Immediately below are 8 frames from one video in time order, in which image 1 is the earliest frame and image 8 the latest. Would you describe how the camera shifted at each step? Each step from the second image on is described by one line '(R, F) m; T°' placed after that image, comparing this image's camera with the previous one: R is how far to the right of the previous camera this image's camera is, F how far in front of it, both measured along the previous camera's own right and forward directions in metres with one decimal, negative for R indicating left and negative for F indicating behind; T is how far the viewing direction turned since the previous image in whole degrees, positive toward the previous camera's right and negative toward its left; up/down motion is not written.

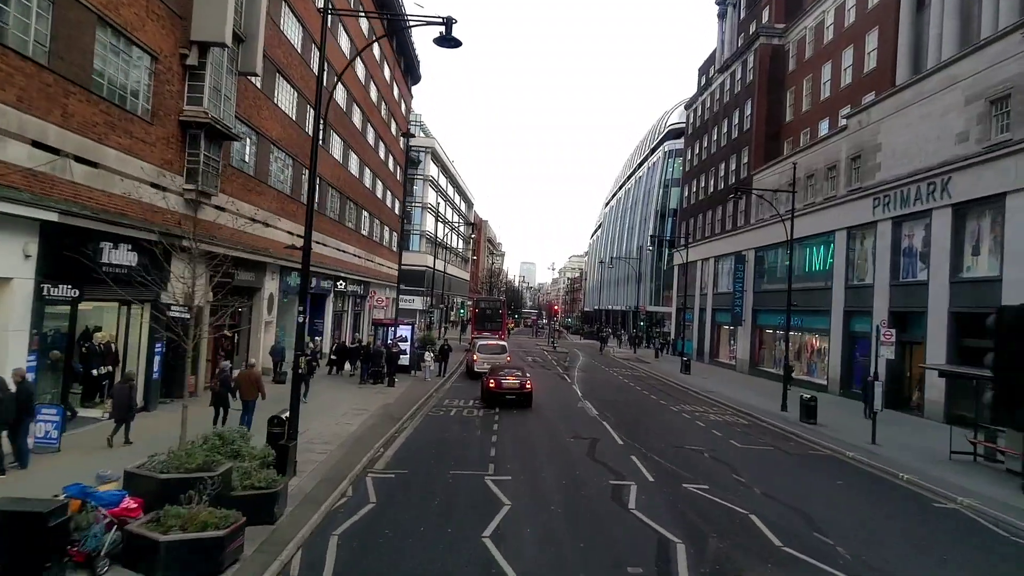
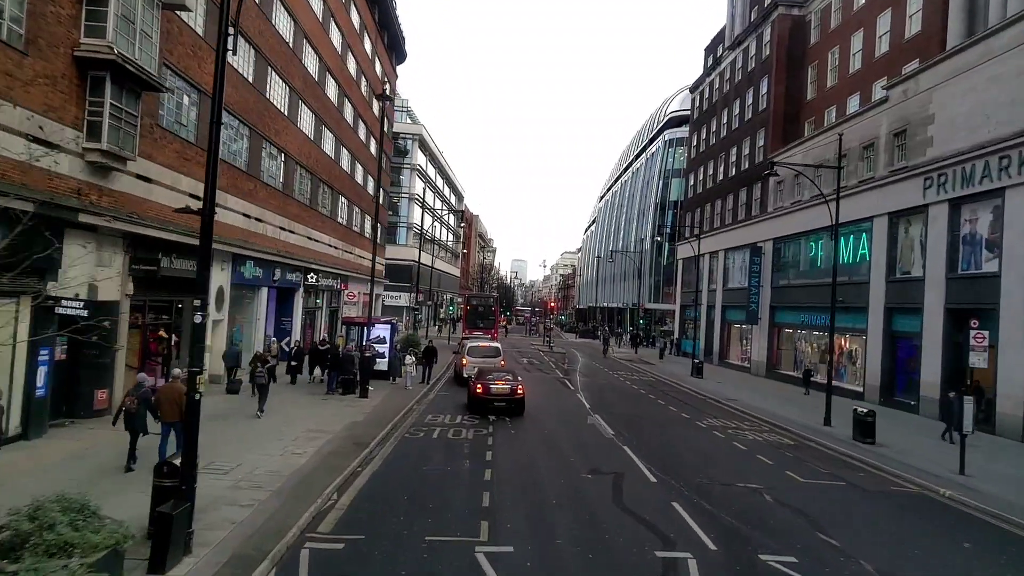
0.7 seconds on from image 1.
(-0.1, +4.0) m; +1°
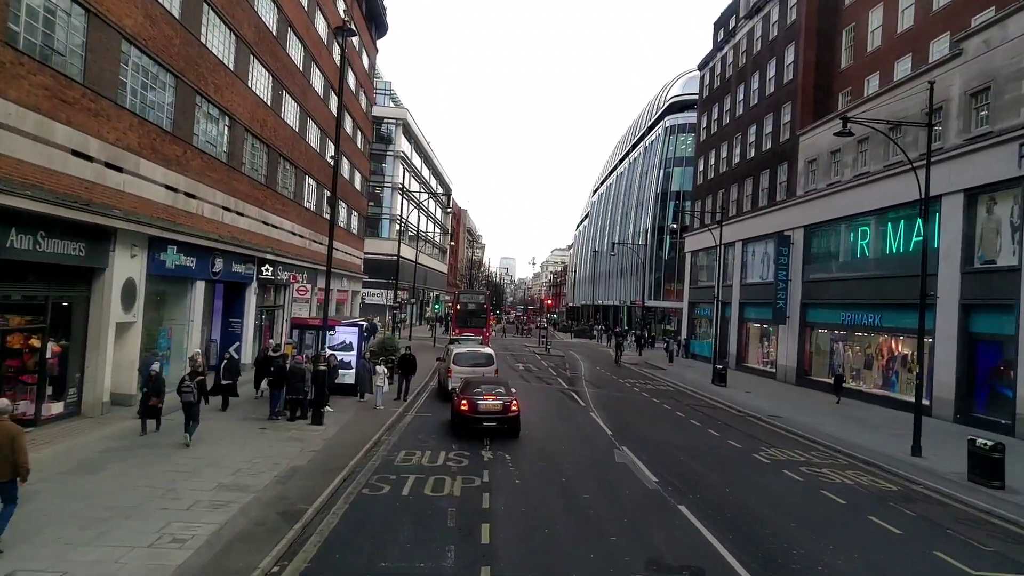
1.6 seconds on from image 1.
(-0.3, +5.0) m; +1°
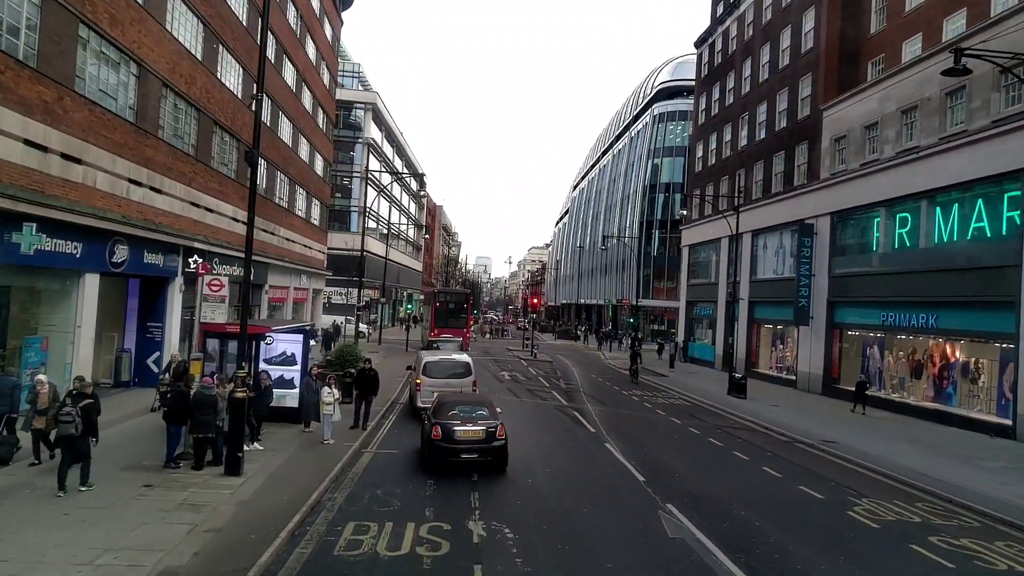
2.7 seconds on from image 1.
(-0.3, +4.8) m; +2°
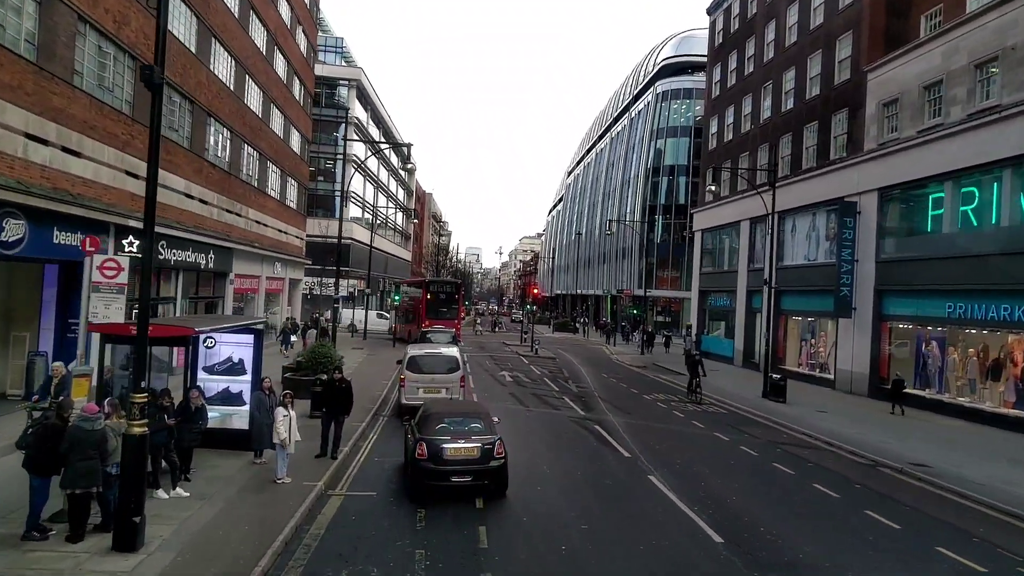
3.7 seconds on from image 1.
(-0.4, +3.9) m; +1°
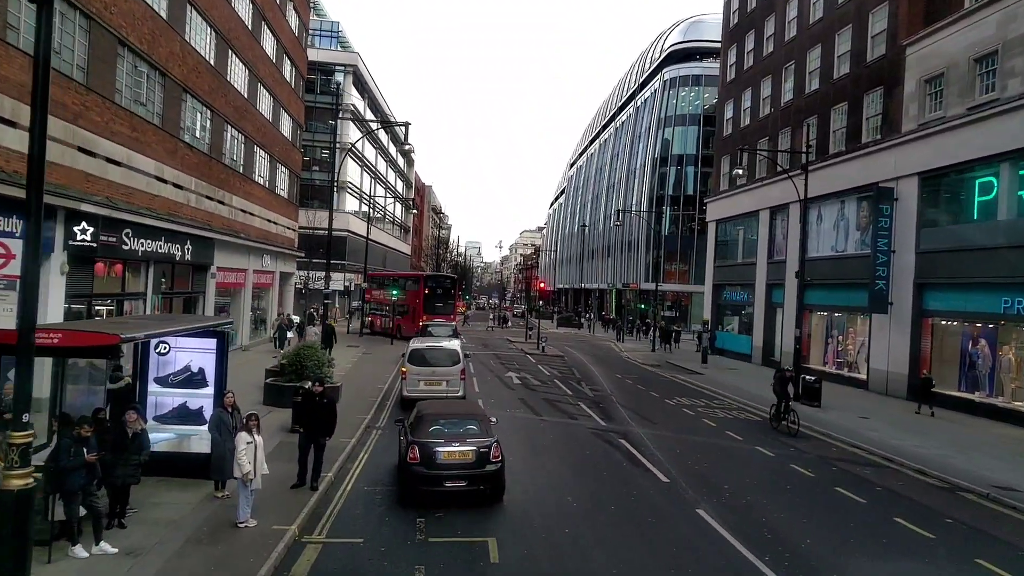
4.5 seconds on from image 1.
(-0.2, +2.2) m; 0°
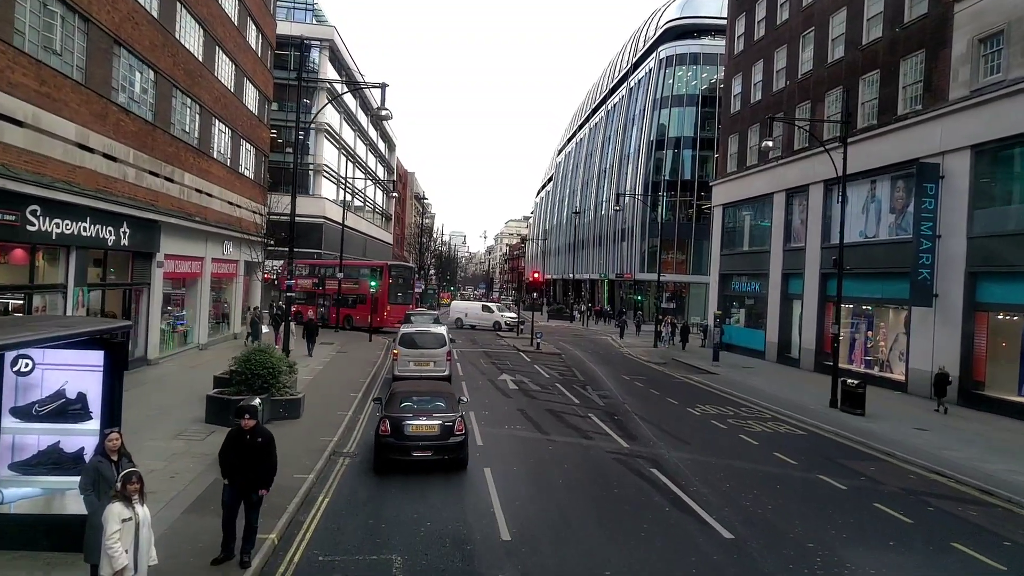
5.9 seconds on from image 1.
(-0.3, +3.2) m; +1°
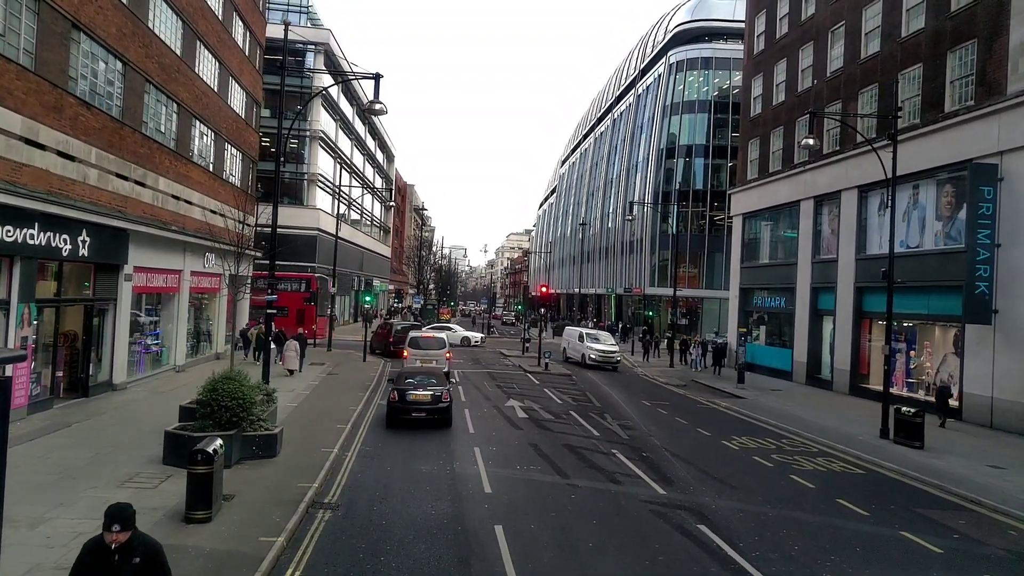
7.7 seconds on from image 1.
(-0.2, +2.3) m; 0°
